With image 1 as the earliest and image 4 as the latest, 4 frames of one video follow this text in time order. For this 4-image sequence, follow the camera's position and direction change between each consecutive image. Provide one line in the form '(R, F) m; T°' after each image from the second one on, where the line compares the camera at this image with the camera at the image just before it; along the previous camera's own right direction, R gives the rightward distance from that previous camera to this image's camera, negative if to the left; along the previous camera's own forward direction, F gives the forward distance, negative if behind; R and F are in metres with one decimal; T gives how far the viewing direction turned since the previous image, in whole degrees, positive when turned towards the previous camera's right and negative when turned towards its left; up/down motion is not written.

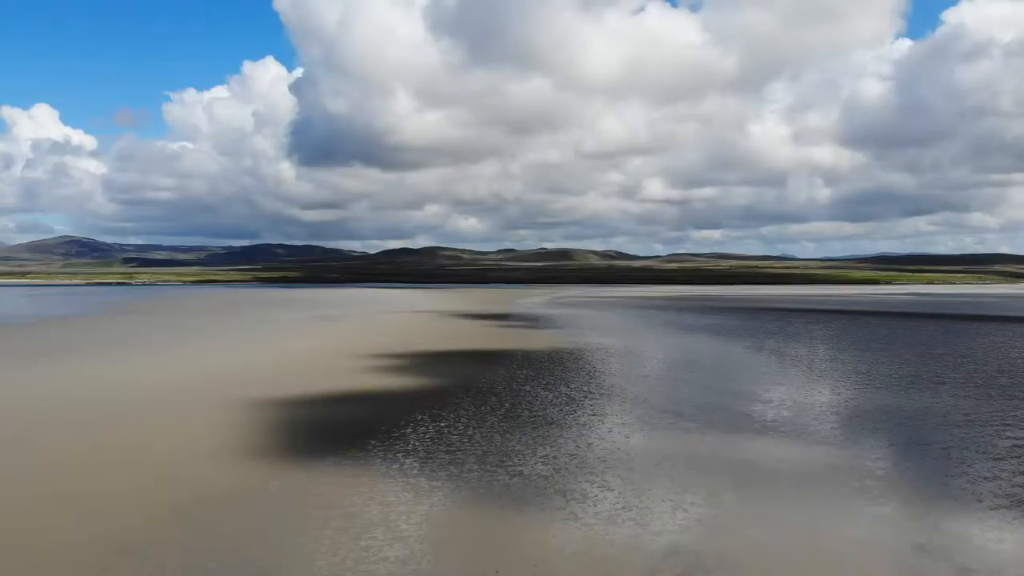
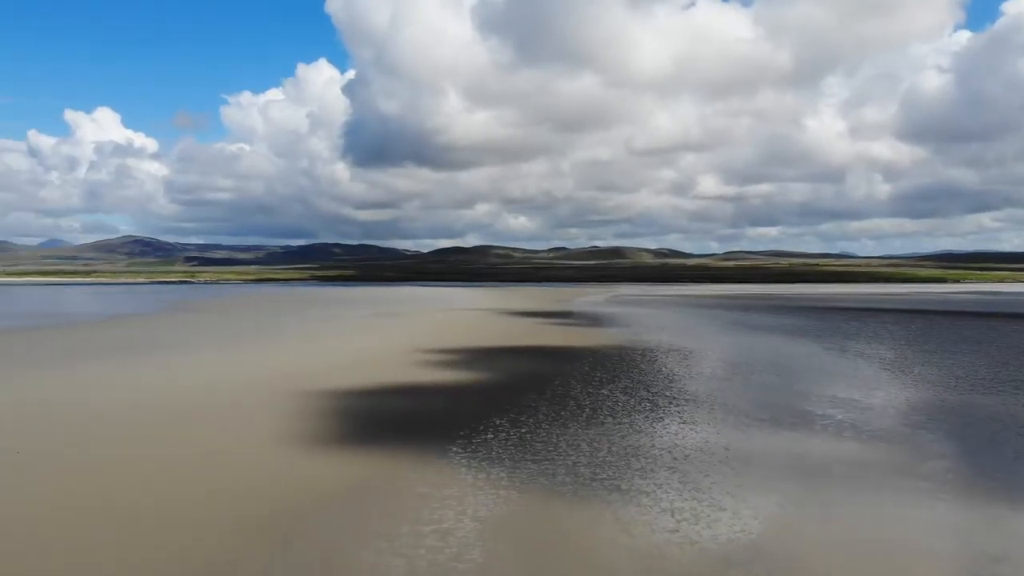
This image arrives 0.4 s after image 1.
(-0.2, +1.0) m; -5°
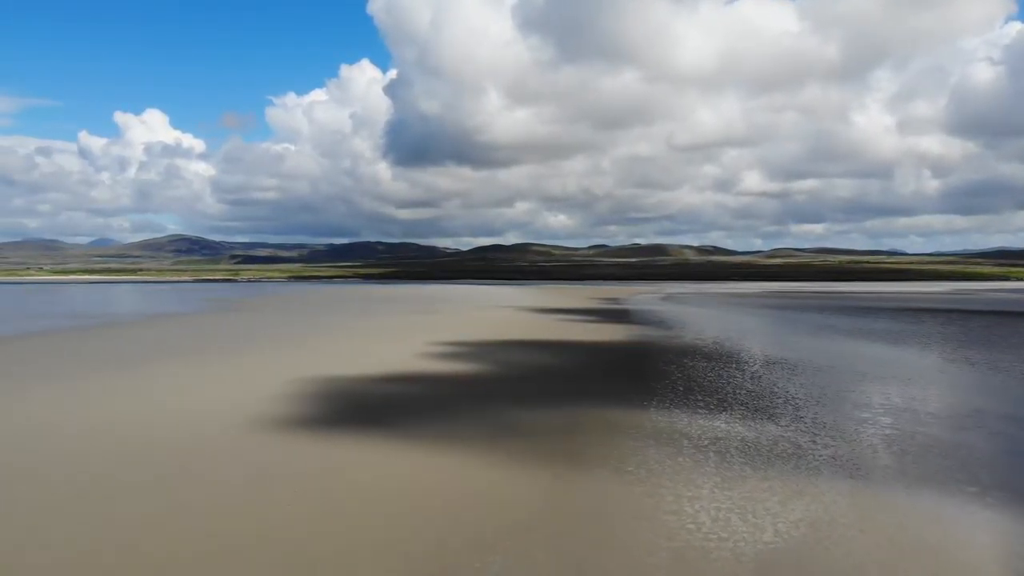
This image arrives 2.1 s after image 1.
(-0.1, +0.6) m; -4°
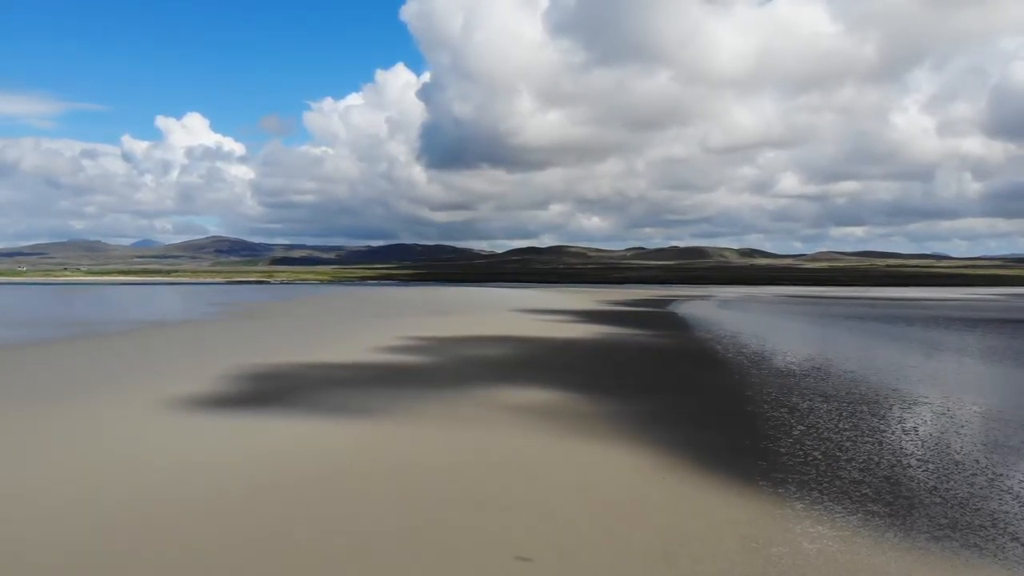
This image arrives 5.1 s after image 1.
(-0.1, +0.4) m; -3°
